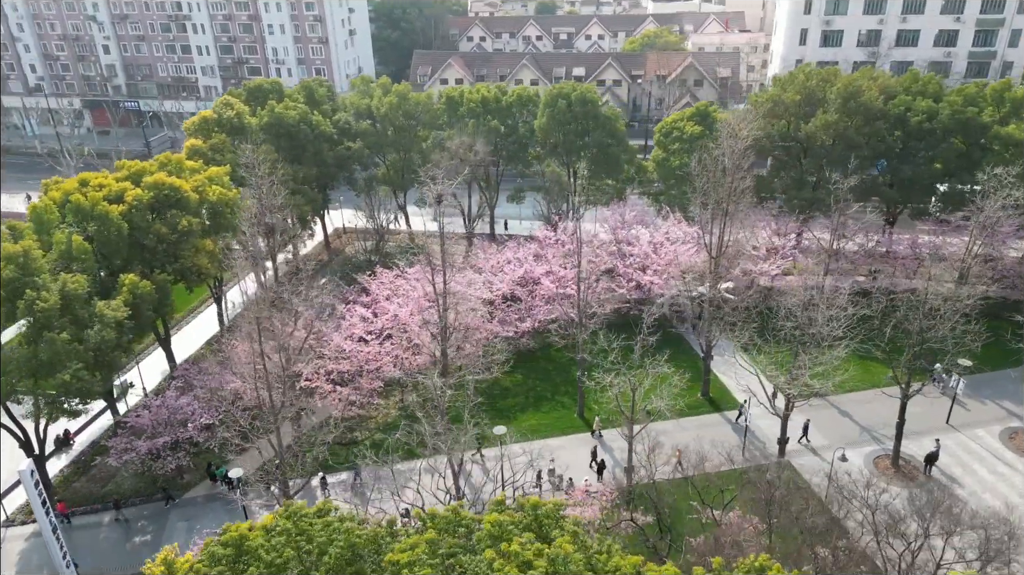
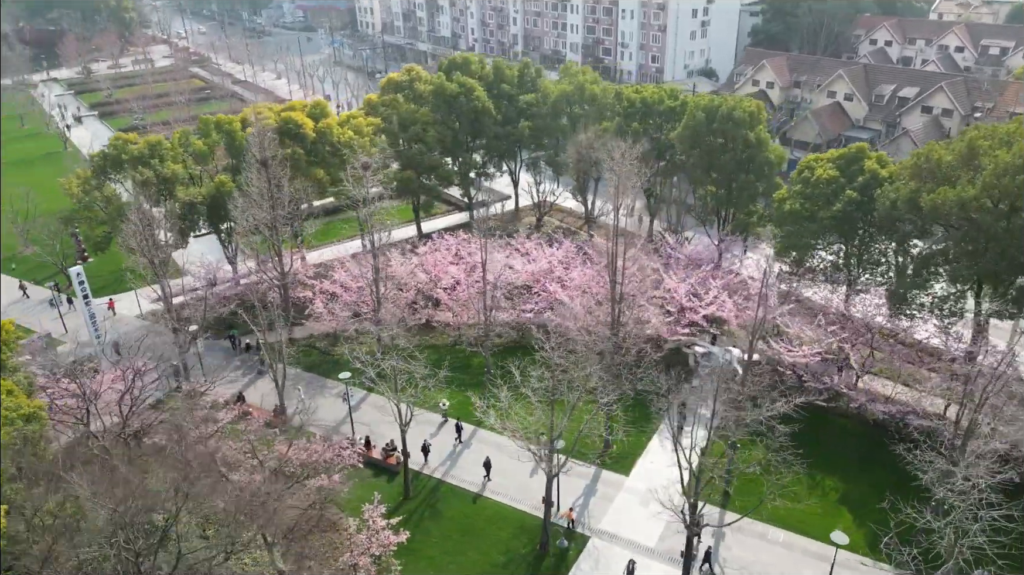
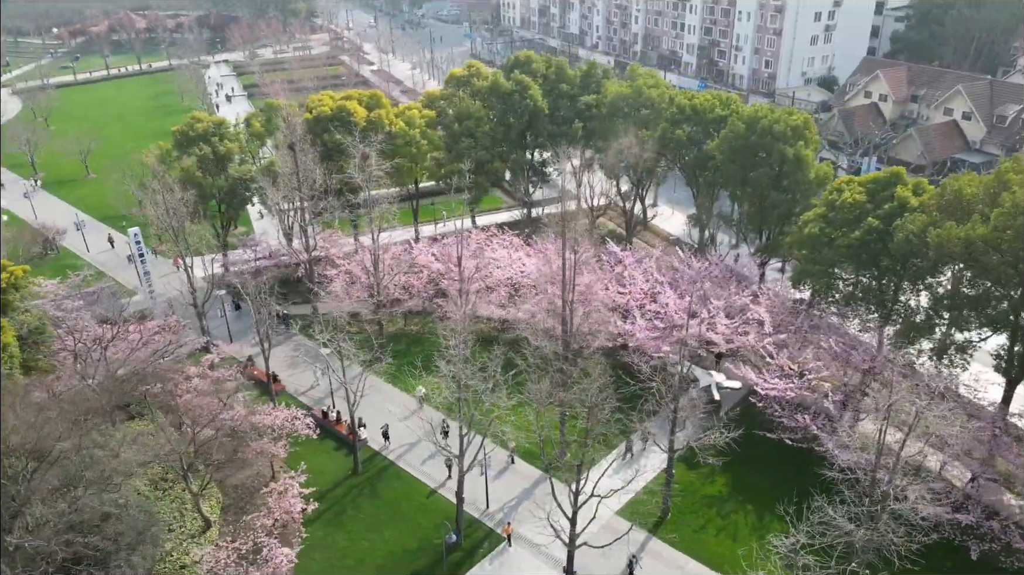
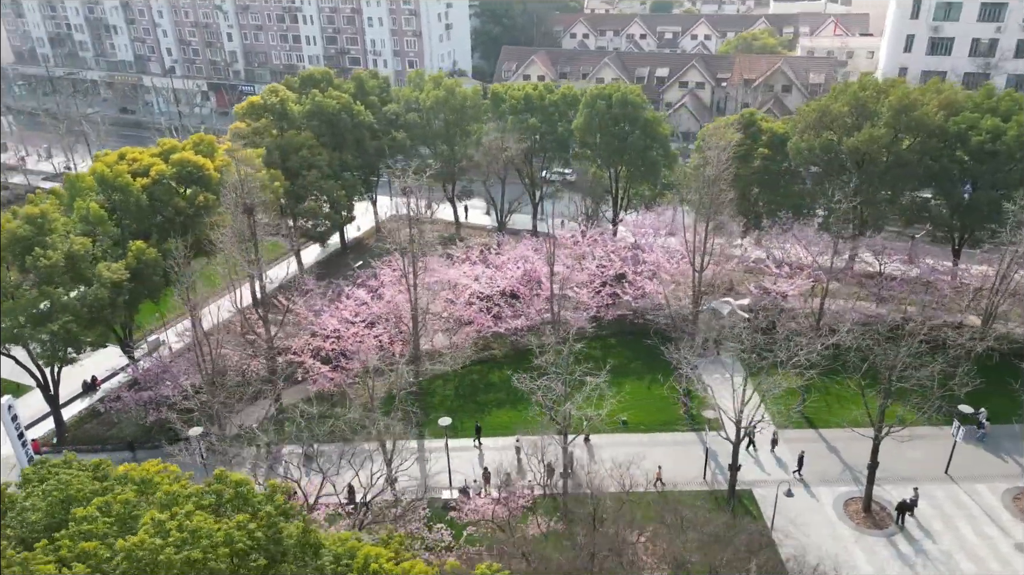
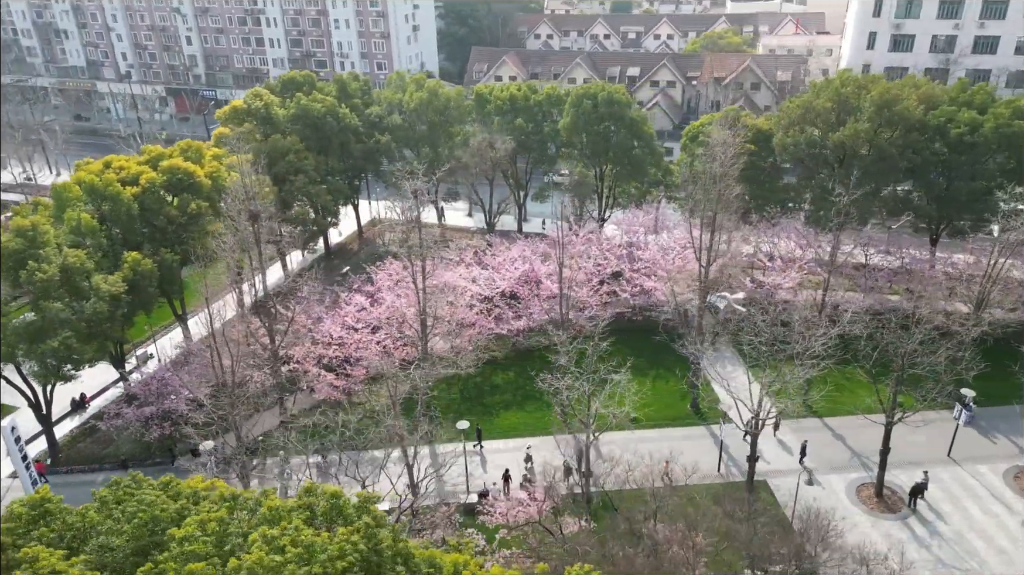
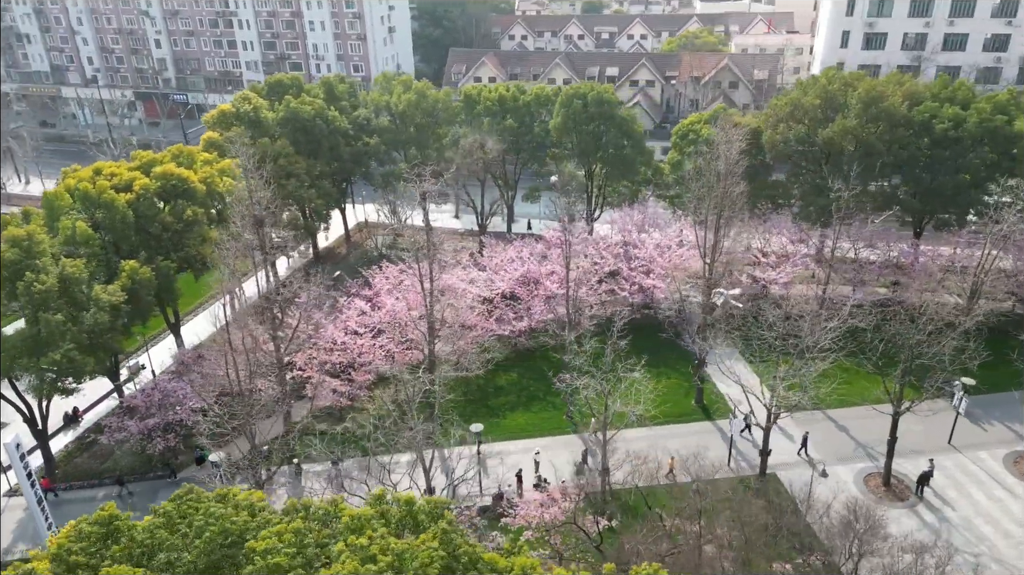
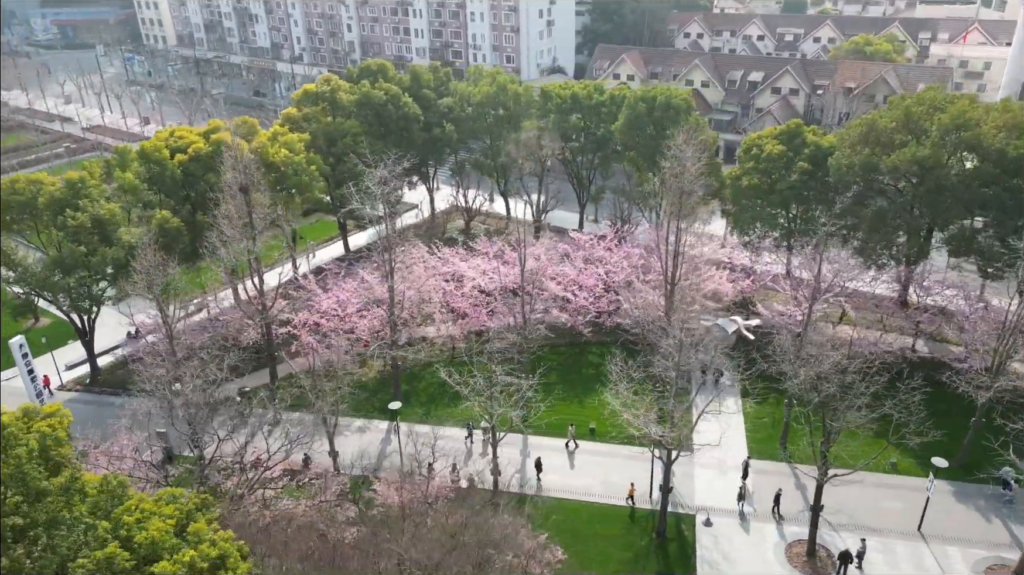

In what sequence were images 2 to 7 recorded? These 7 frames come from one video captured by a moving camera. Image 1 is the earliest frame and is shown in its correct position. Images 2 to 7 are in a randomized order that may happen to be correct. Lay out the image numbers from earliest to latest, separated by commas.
6, 5, 4, 7, 2, 3
